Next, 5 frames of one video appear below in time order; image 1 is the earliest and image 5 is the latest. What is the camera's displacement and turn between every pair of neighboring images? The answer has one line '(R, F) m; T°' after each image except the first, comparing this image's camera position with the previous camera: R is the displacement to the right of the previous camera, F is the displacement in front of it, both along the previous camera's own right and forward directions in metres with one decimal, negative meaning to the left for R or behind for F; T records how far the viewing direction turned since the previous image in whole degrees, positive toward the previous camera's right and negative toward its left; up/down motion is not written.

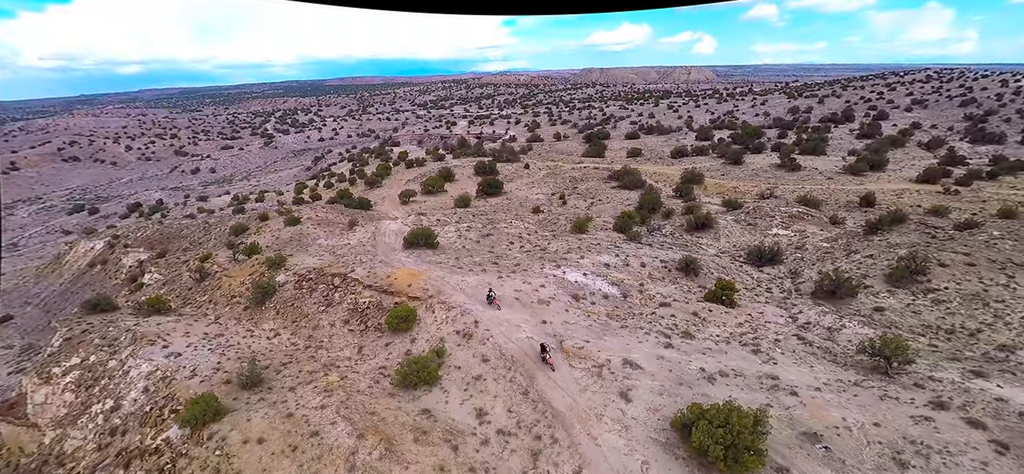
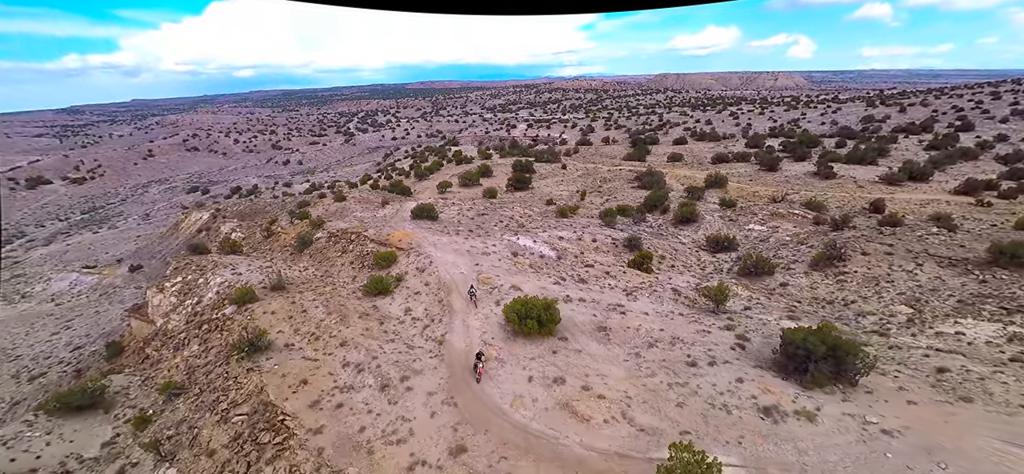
(+5.2, -4.1) m; -9°
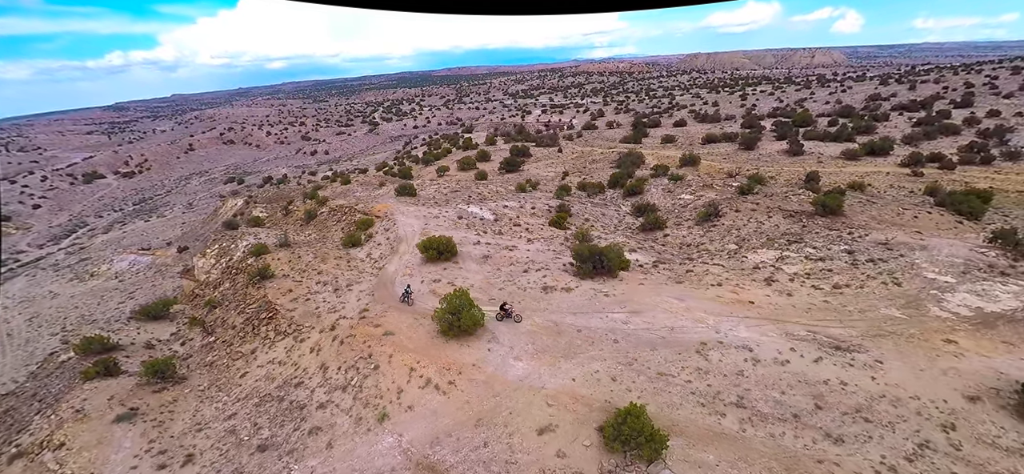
(+5.1, -5.5) m; -4°
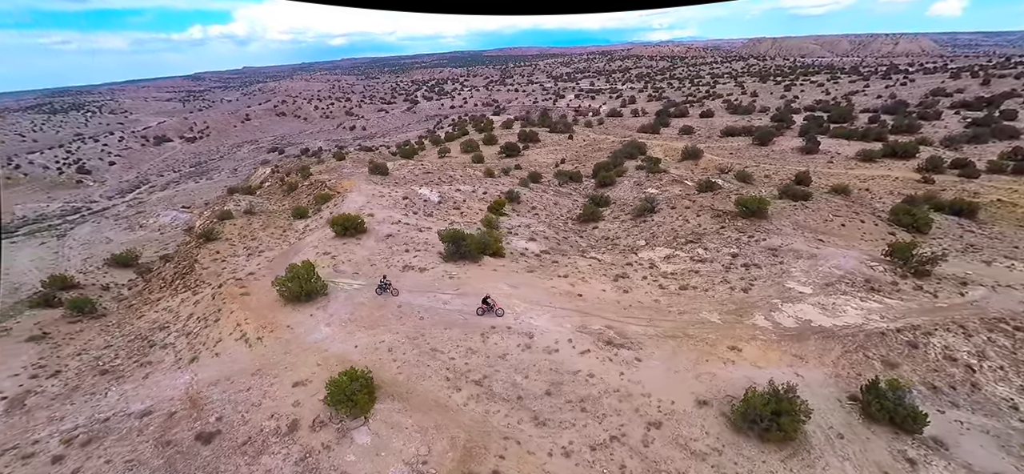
(+6.7, -0.6) m; -6°
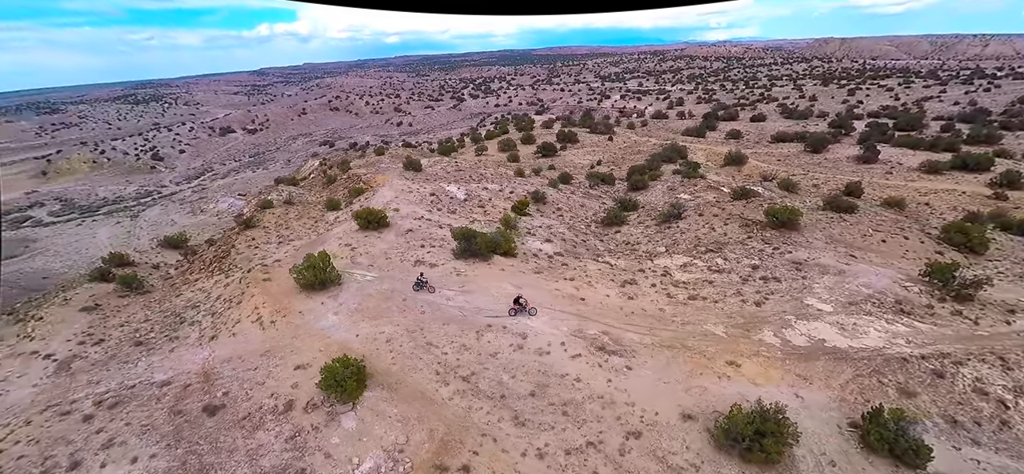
(+1.1, -0.1) m; -6°
